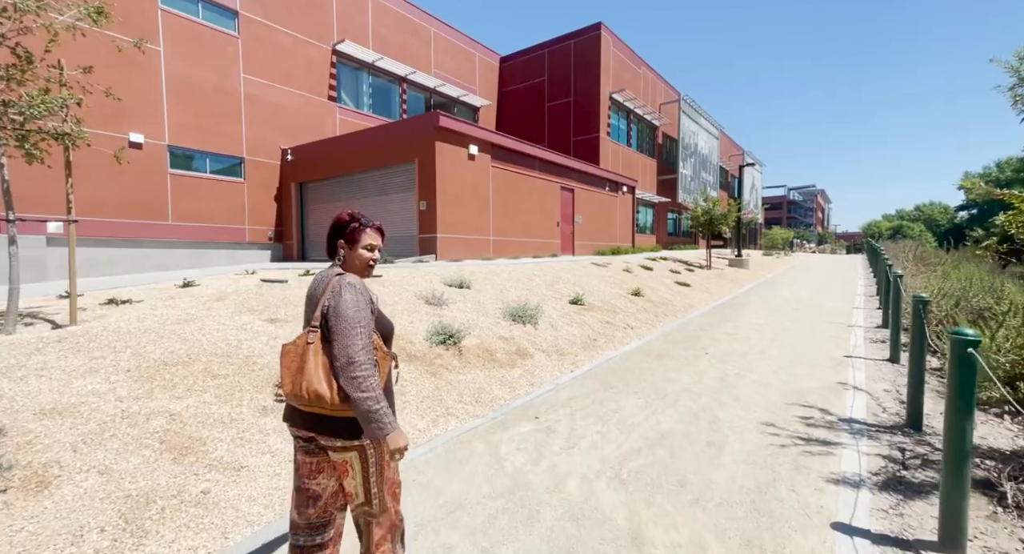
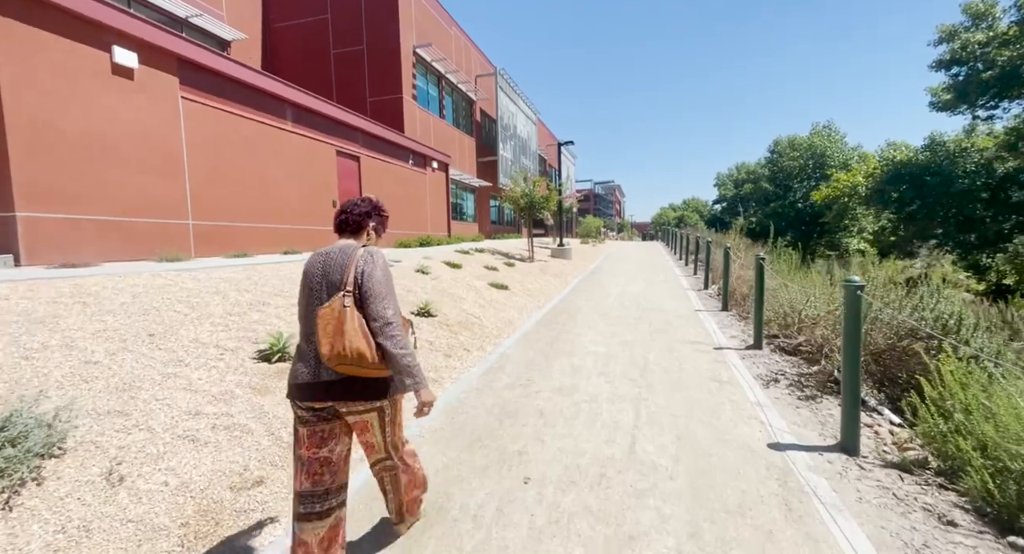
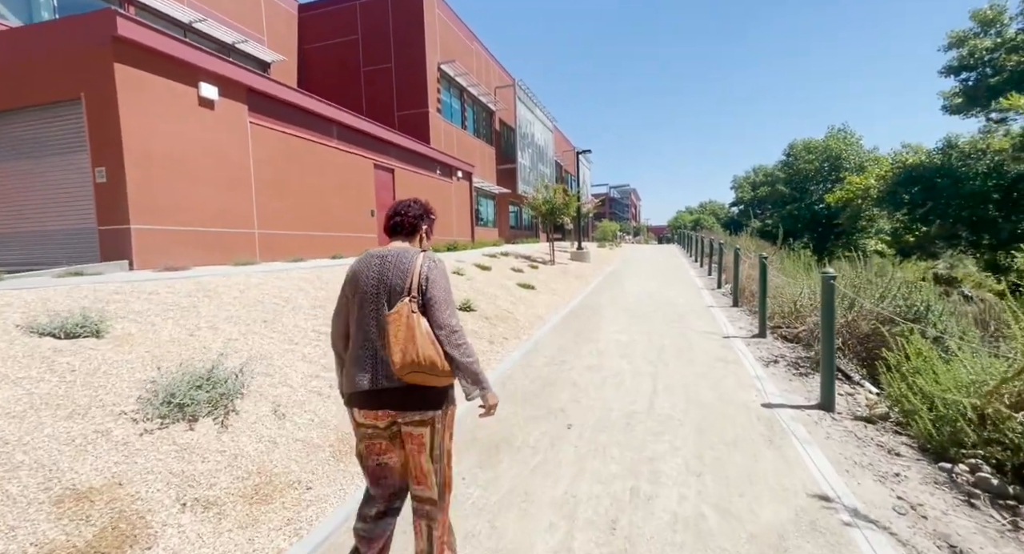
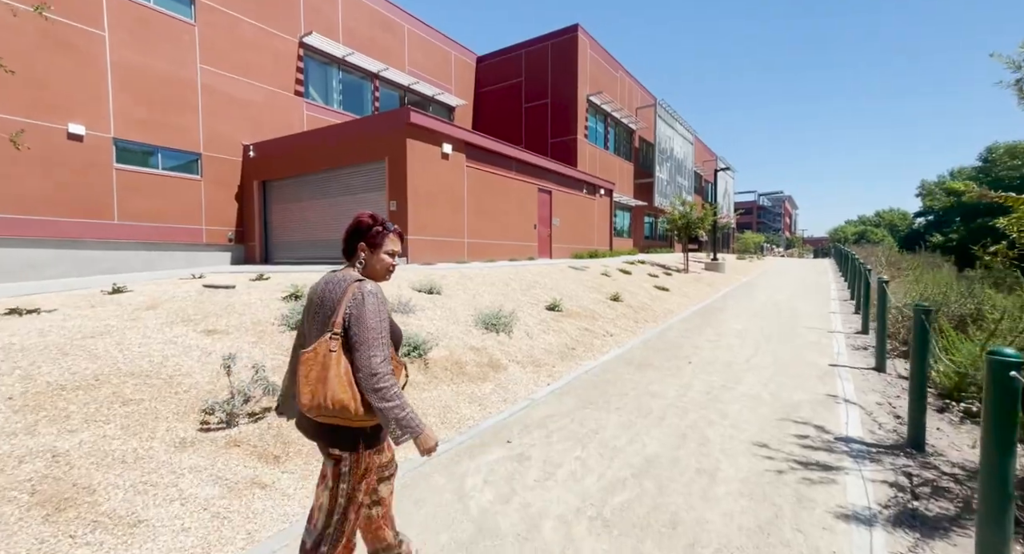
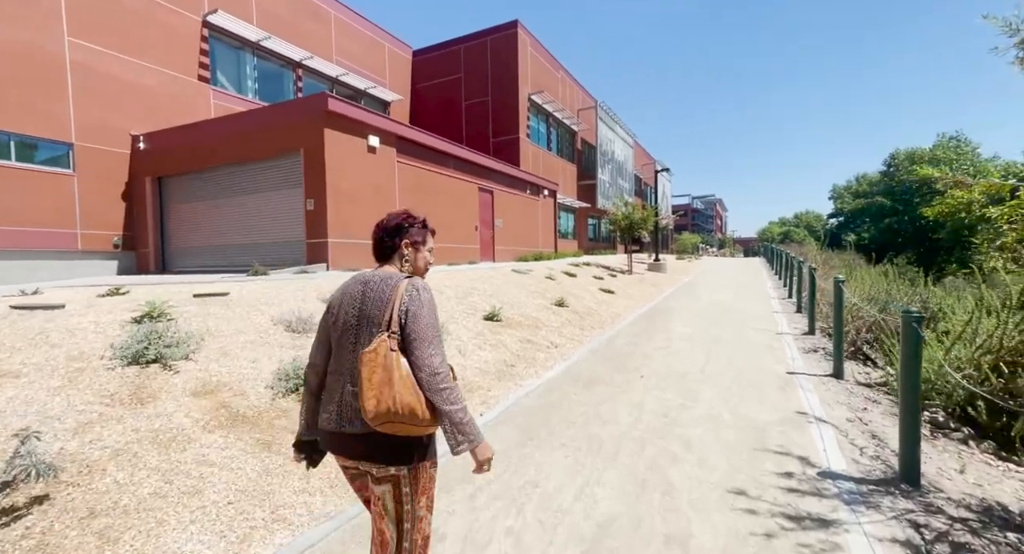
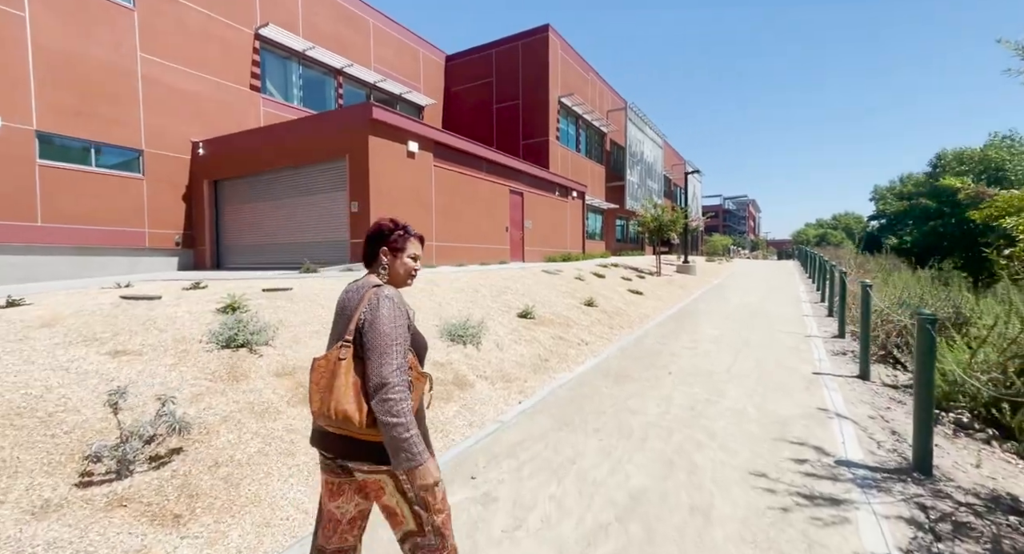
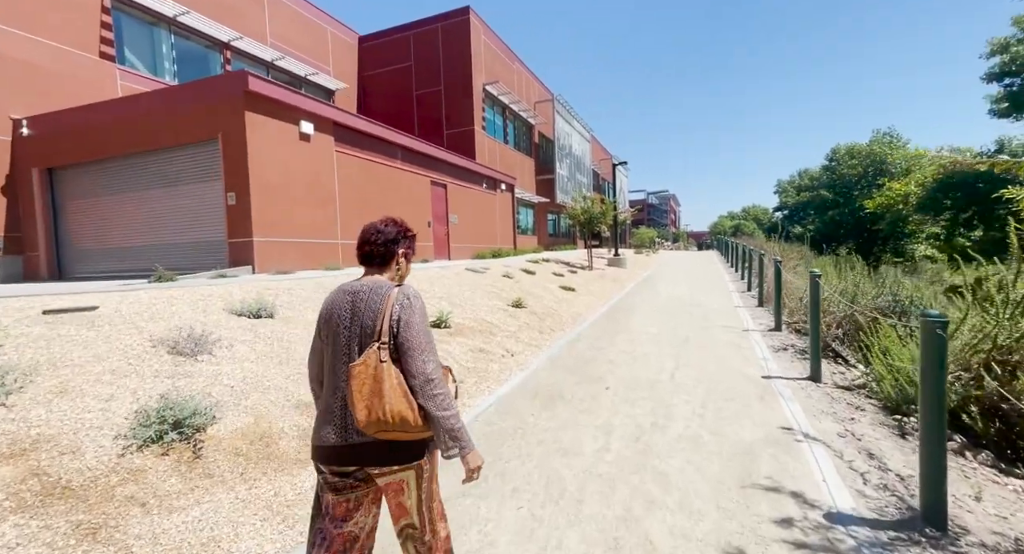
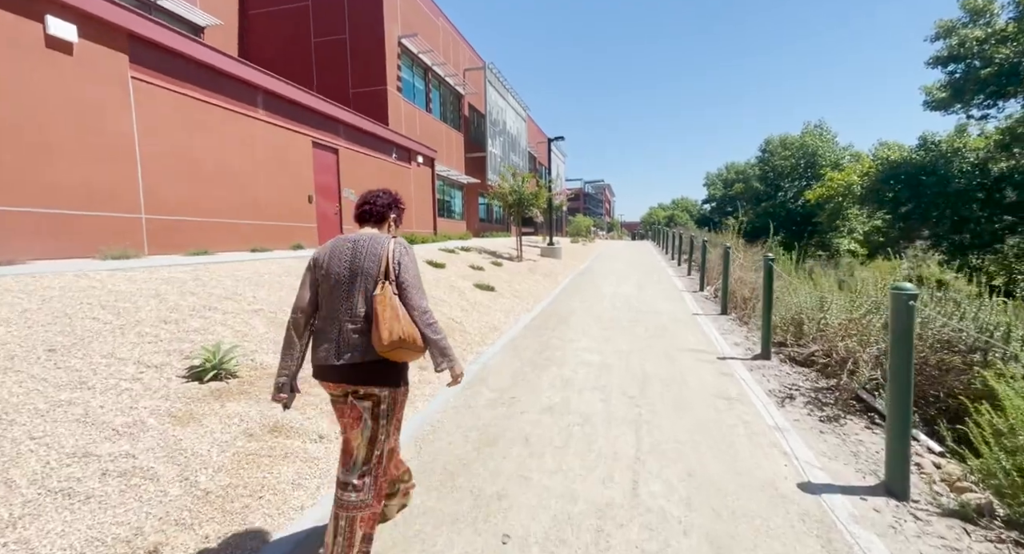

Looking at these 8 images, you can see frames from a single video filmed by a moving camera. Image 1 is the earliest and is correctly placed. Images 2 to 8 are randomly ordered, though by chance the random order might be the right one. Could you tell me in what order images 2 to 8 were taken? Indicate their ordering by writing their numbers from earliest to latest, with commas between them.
4, 6, 5, 7, 3, 2, 8
